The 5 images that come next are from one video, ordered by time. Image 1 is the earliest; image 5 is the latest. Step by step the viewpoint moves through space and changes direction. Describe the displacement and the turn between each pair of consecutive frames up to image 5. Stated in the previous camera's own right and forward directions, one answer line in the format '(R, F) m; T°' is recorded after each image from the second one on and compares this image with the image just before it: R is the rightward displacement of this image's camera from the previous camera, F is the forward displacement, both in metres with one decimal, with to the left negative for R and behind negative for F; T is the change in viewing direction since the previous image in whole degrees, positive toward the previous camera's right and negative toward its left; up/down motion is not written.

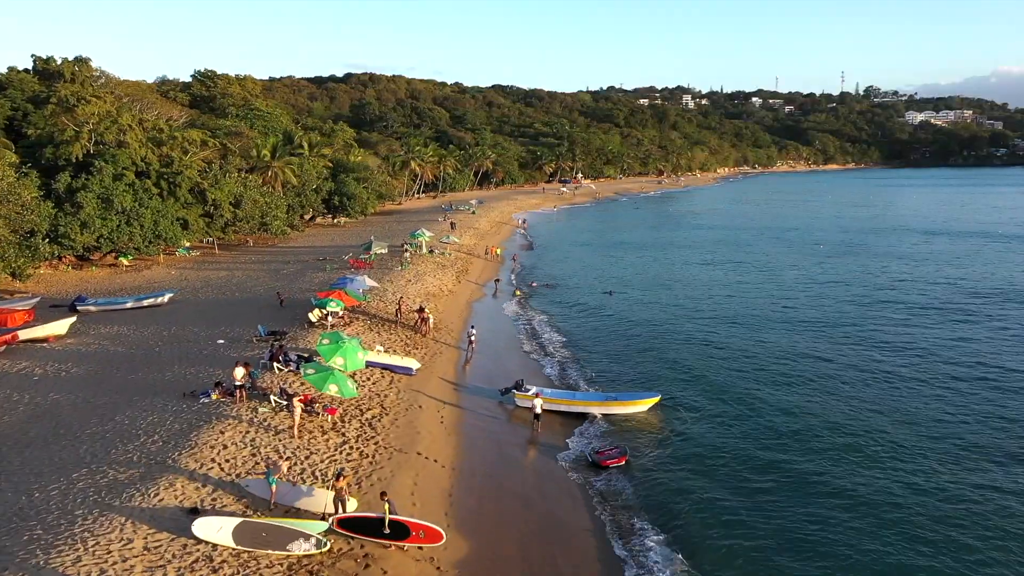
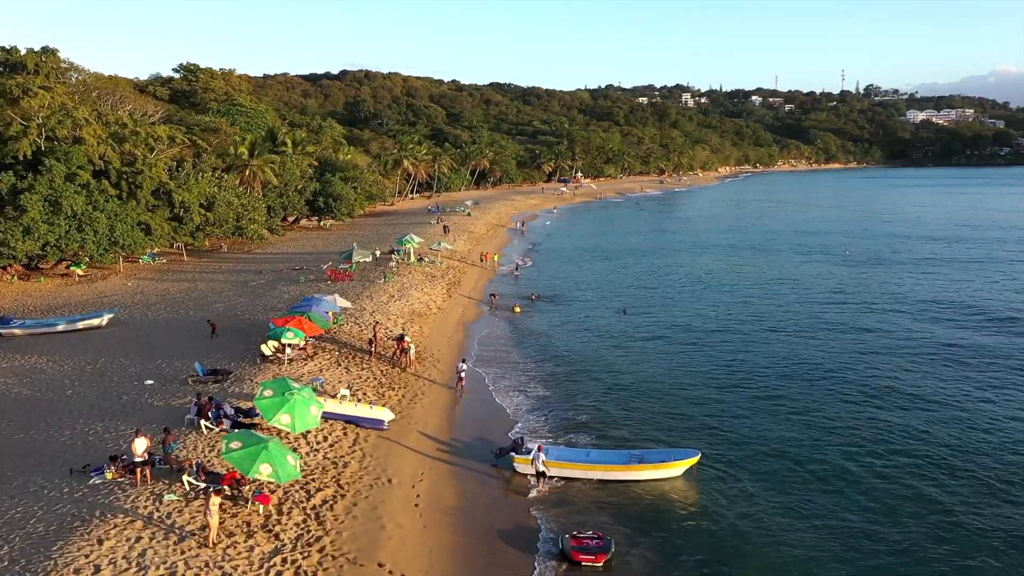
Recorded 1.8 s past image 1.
(0.0, +4.5) m; 0°
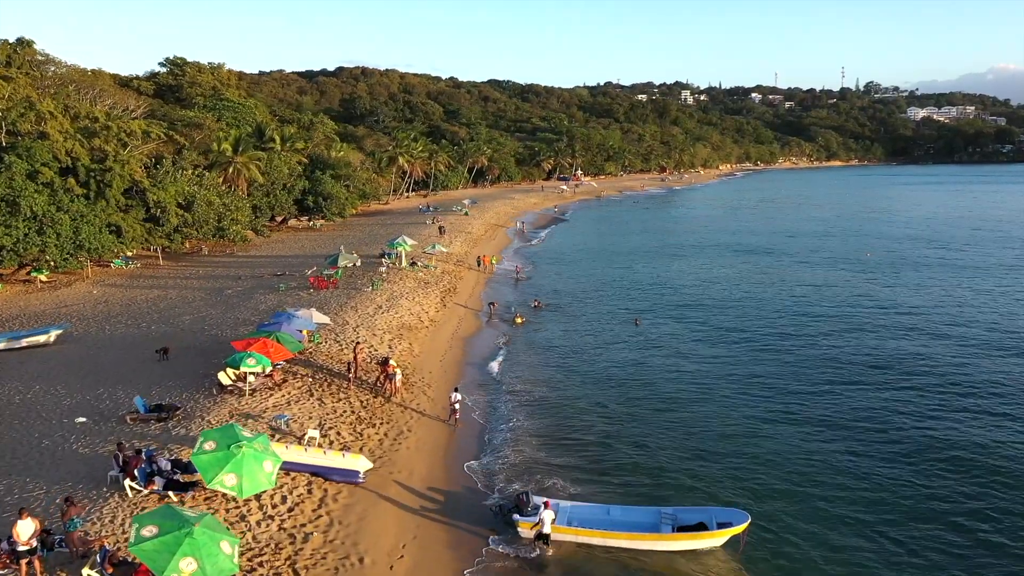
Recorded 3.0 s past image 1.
(-0.1, +3.1) m; 0°
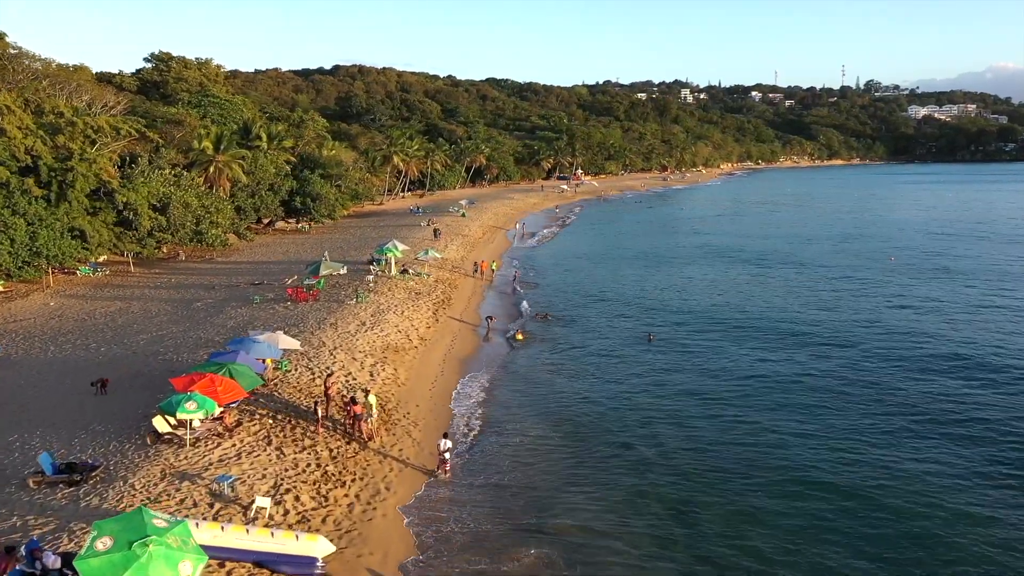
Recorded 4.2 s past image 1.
(0.0, +3.2) m; 0°
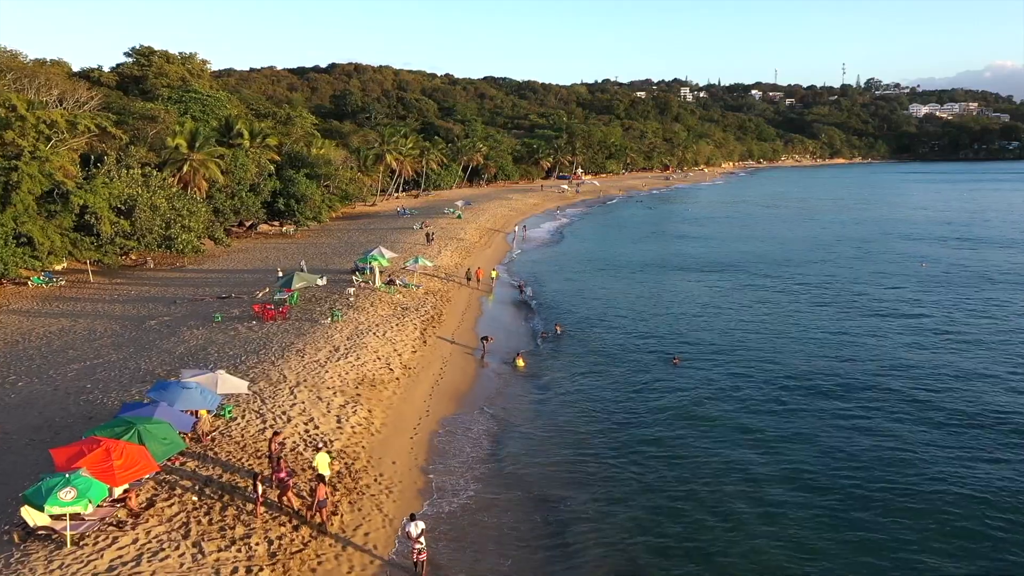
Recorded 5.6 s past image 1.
(0.0, +3.7) m; 0°
